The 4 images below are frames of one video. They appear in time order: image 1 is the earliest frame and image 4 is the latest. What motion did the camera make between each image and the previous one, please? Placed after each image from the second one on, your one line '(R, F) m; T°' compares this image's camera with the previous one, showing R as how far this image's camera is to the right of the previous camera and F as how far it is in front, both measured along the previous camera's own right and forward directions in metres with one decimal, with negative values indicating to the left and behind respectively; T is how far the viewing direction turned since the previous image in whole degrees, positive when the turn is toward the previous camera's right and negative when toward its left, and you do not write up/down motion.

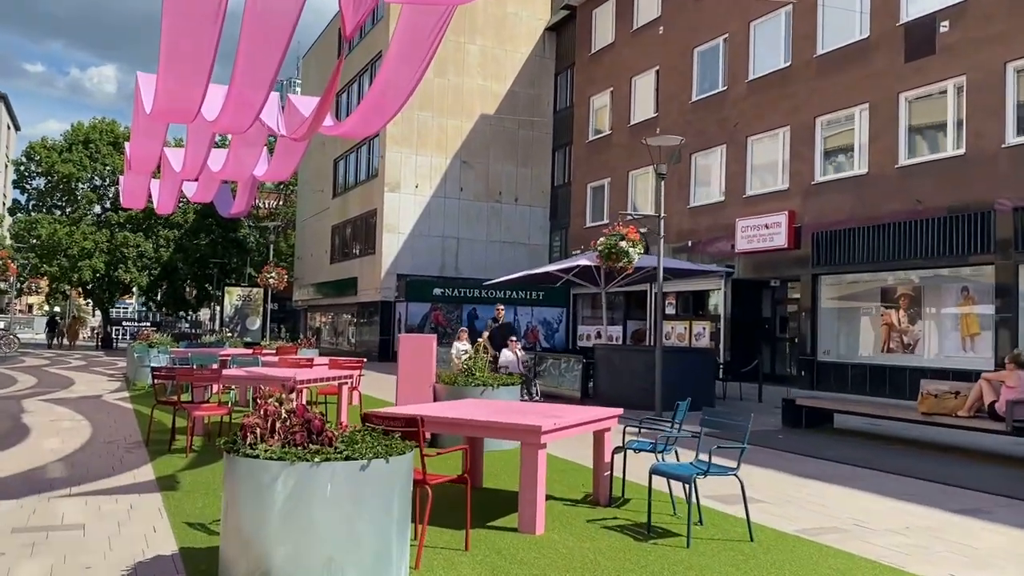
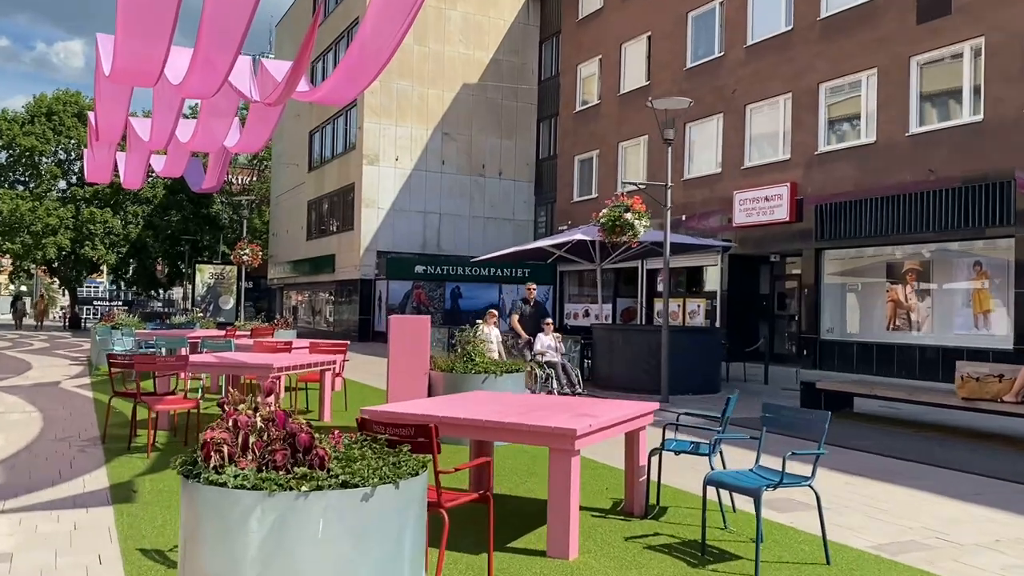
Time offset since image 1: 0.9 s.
(-0.3, +1.1) m; +2°
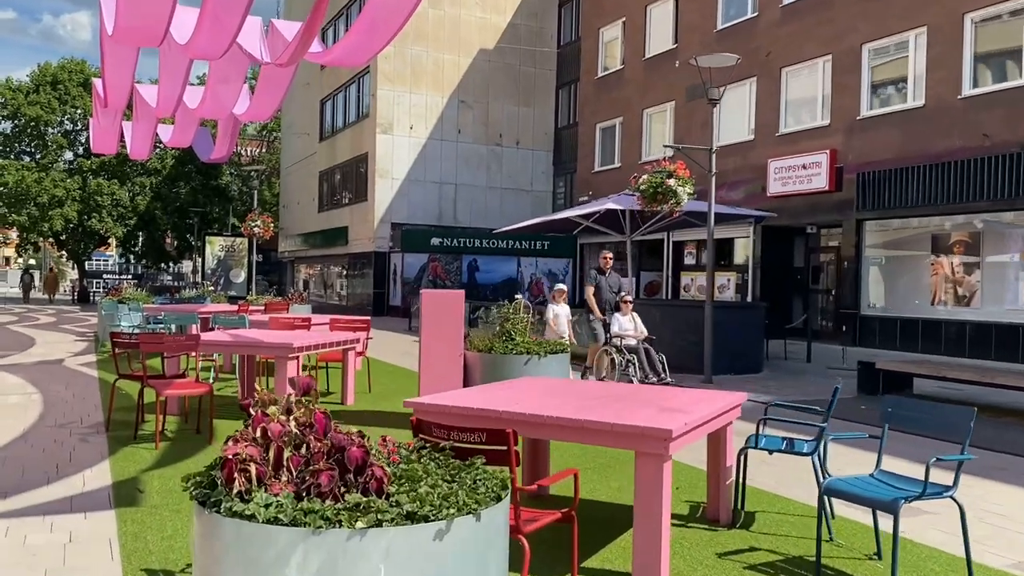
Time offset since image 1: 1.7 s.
(-0.3, +0.8) m; -1°
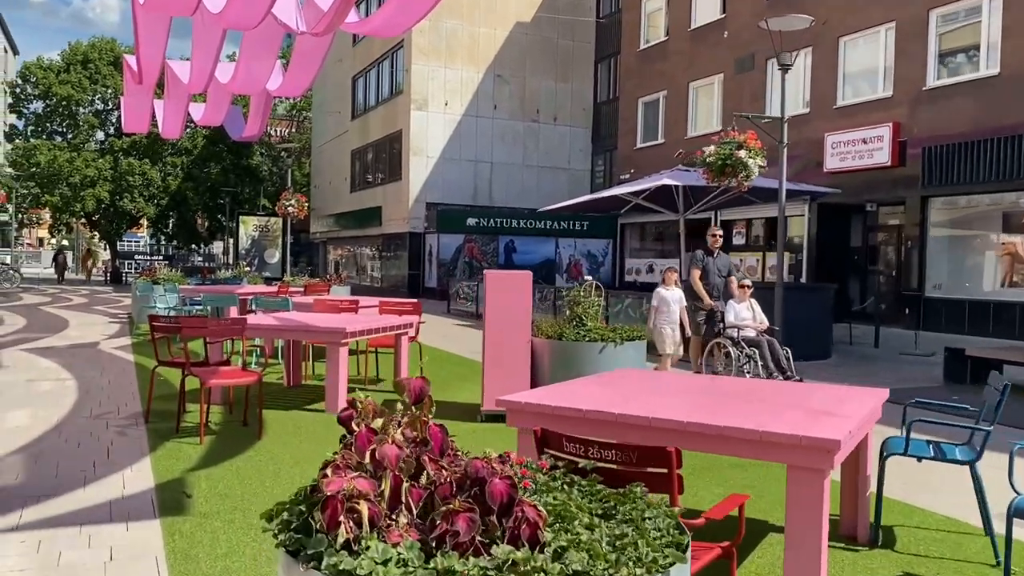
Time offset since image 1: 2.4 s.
(-0.4, +0.7) m; -2°
